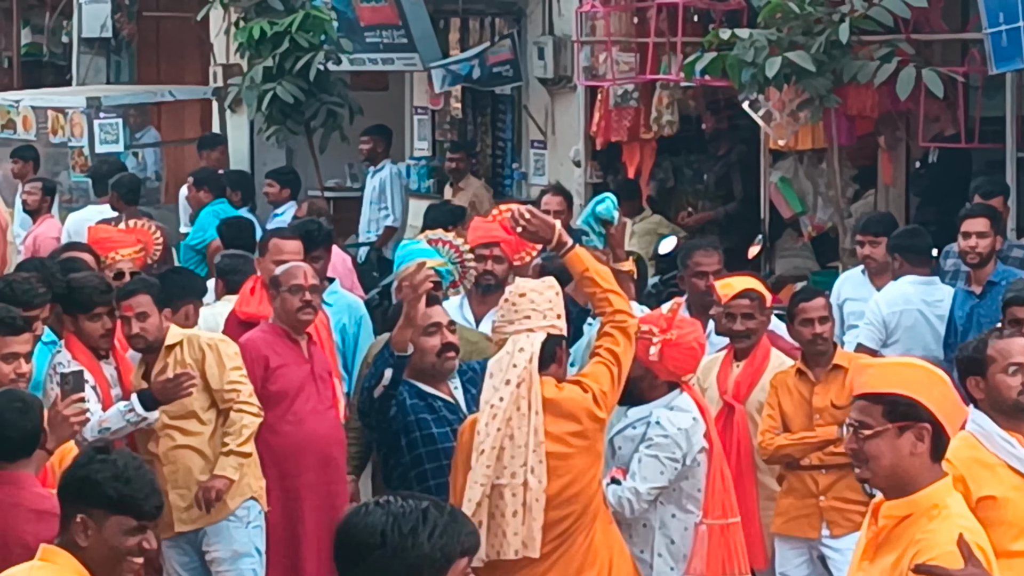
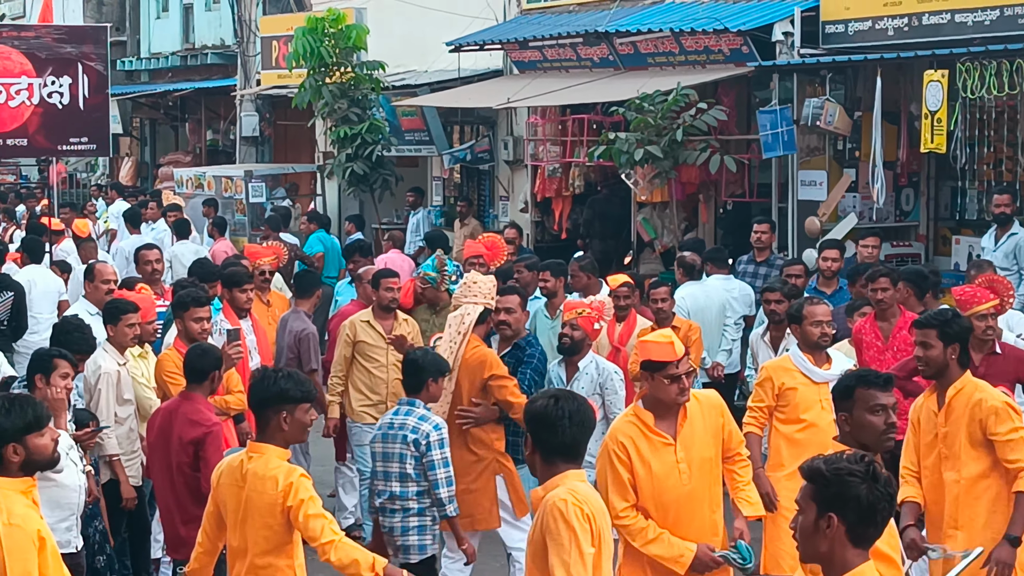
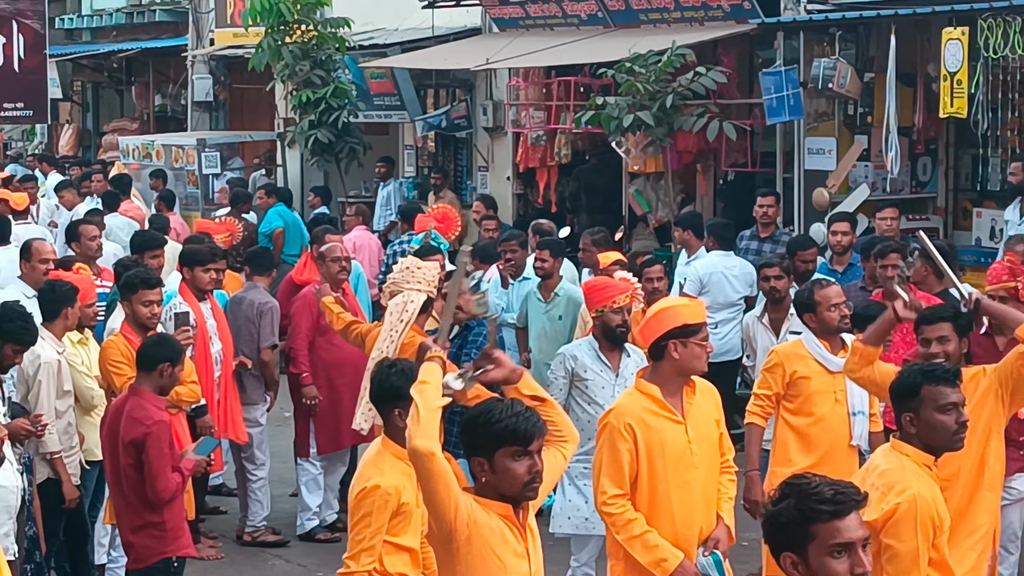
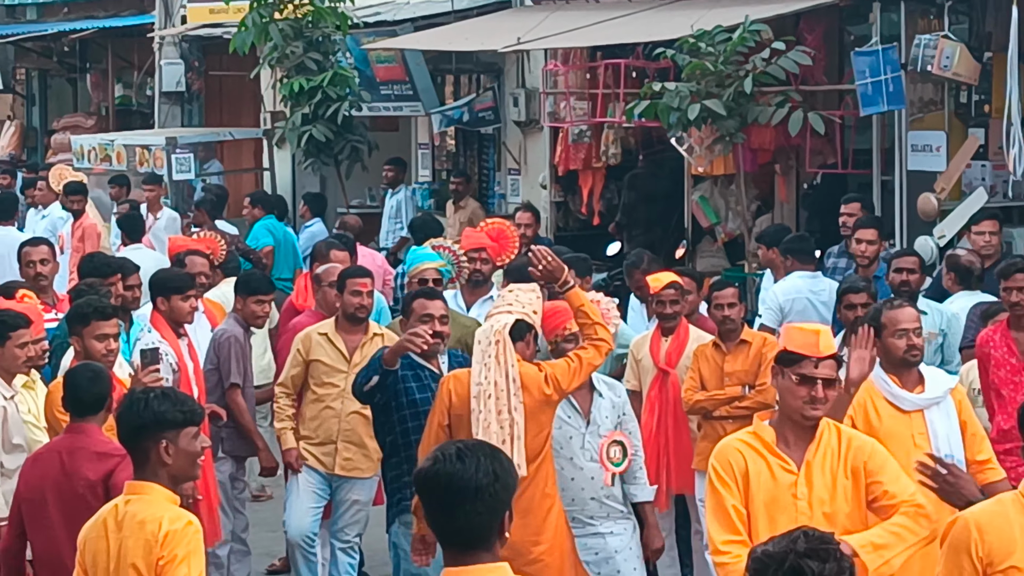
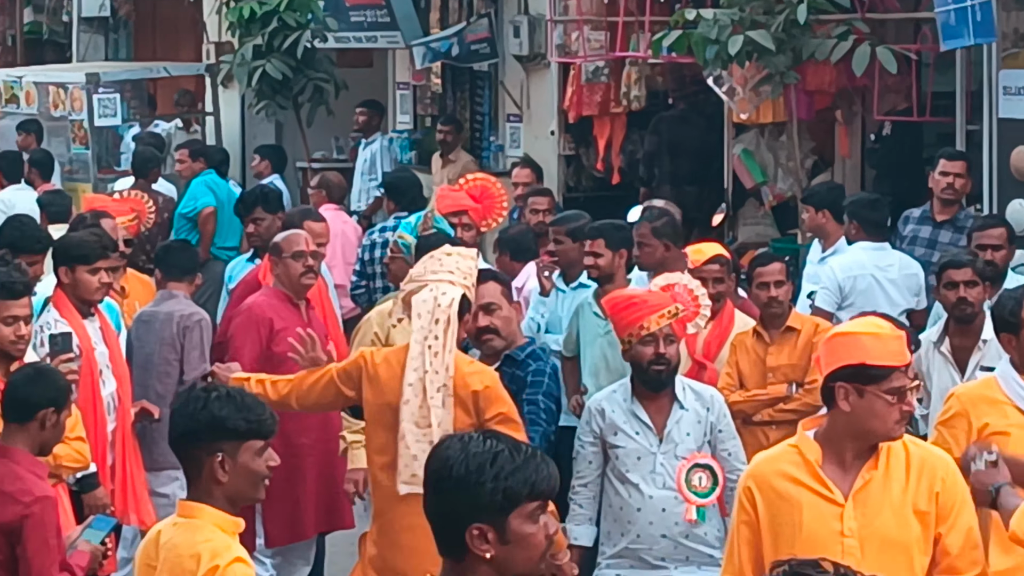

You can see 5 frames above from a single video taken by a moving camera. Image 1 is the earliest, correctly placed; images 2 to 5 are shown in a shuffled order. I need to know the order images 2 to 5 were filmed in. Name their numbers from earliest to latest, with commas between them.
4, 2, 5, 3
